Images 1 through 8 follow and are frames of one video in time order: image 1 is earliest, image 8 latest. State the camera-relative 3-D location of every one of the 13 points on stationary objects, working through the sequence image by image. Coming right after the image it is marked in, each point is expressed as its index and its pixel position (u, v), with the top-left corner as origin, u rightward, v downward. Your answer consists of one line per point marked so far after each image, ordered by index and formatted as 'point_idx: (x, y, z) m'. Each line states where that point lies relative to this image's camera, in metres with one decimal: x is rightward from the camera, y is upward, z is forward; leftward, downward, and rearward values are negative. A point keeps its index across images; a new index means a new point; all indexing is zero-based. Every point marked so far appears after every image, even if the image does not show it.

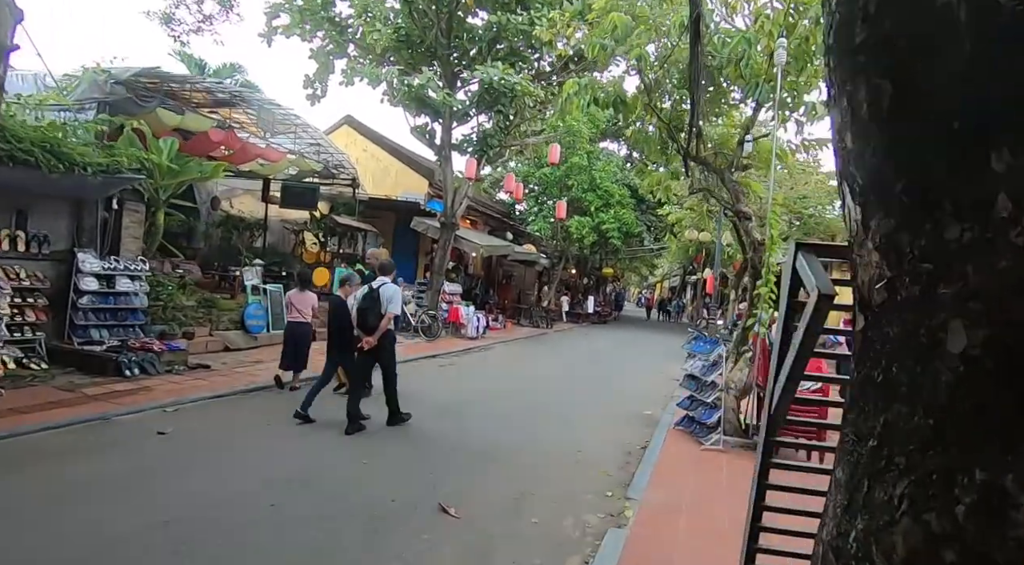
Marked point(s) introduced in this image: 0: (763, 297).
0: (+2.4, -0.1, +5.7) m
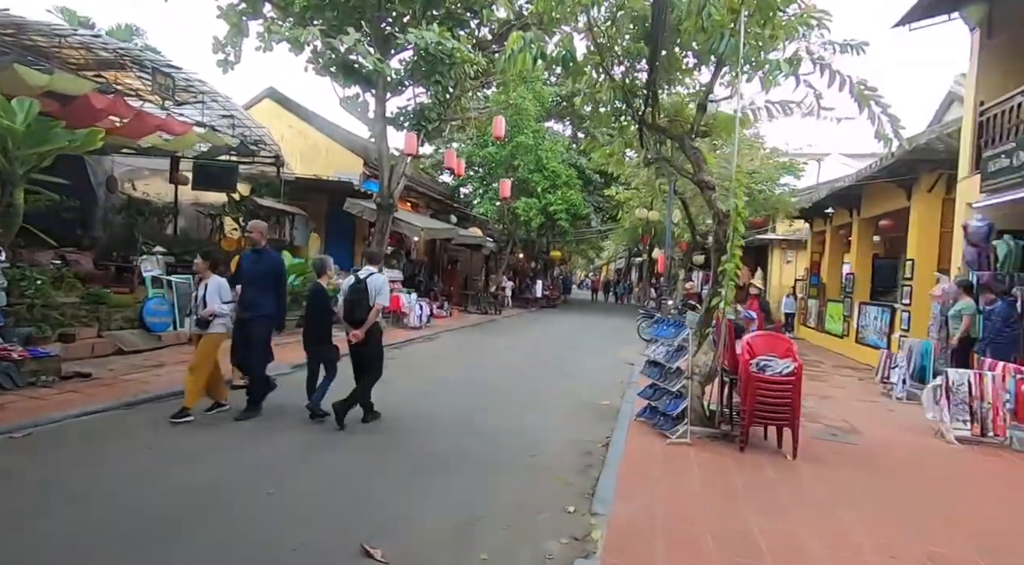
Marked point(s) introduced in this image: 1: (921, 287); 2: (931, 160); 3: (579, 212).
0: (+1.9, +0.1, +5.4) m
1: (+7.6, -0.1, +11.8) m
2: (+7.5, +2.2, +11.4) m
3: (+2.0, +2.2, +19.0) m
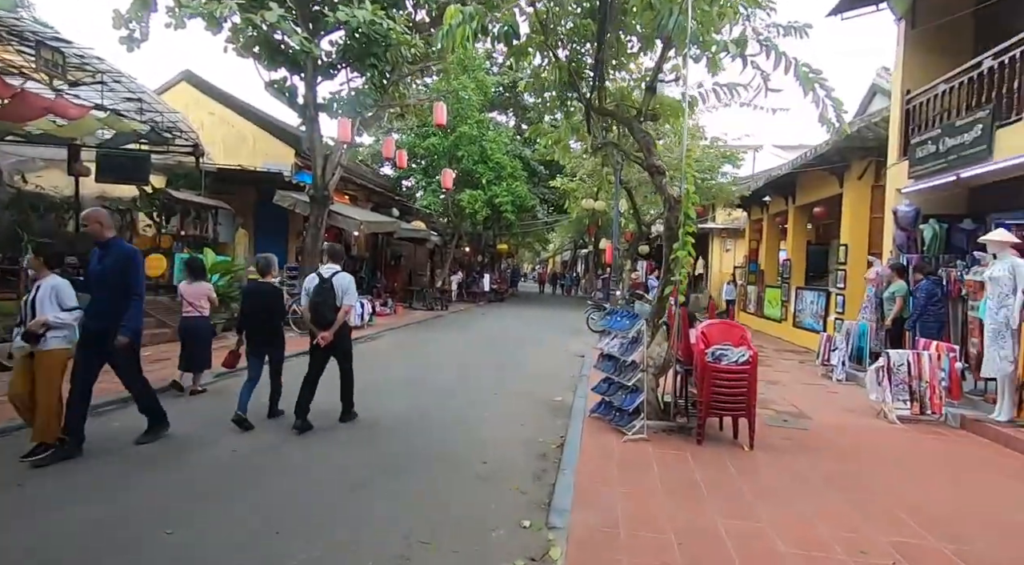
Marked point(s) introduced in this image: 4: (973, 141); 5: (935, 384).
0: (+1.4, +0.2, +5.3) m
1: (+6.6, +0.2, +12.1) m
2: (+6.5, +2.5, +11.7) m
3: (+0.4, +2.4, +18.9) m
4: (+6.2, +1.9, +8.5) m
5: (+4.8, -1.1, +7.1) m
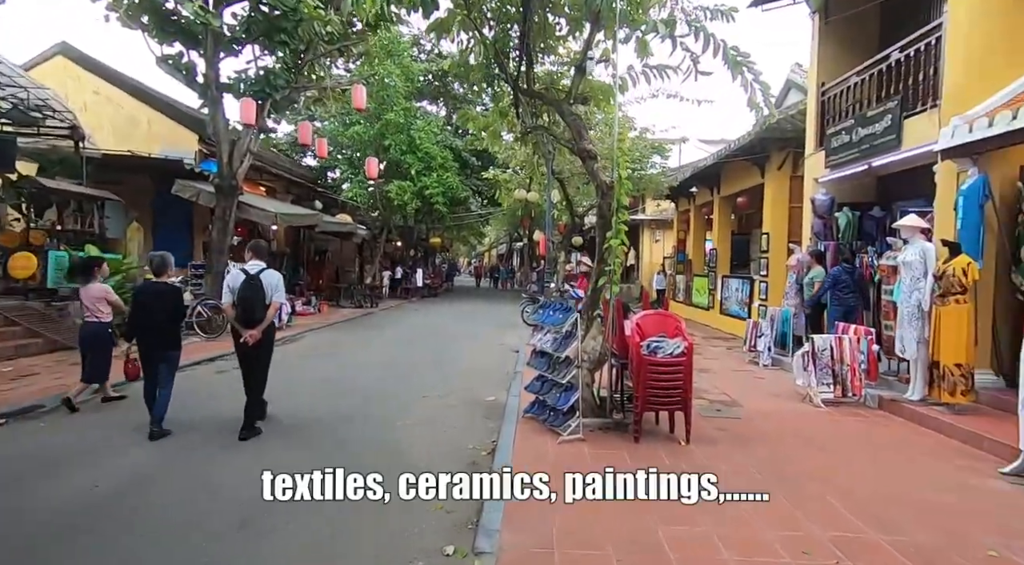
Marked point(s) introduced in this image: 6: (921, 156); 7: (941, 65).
0: (+0.8, +0.3, +5.2) m
1: (+5.3, +0.5, +12.5) m
2: (+5.2, +2.8, +12.0) m
3: (-1.7, +2.6, +18.5) m
4: (+5.2, +2.1, +8.7) m
5: (+4.0, -1.0, +7.3) m
6: (+5.3, +1.6, +8.2) m
7: (+5.4, +2.7, +7.9) m
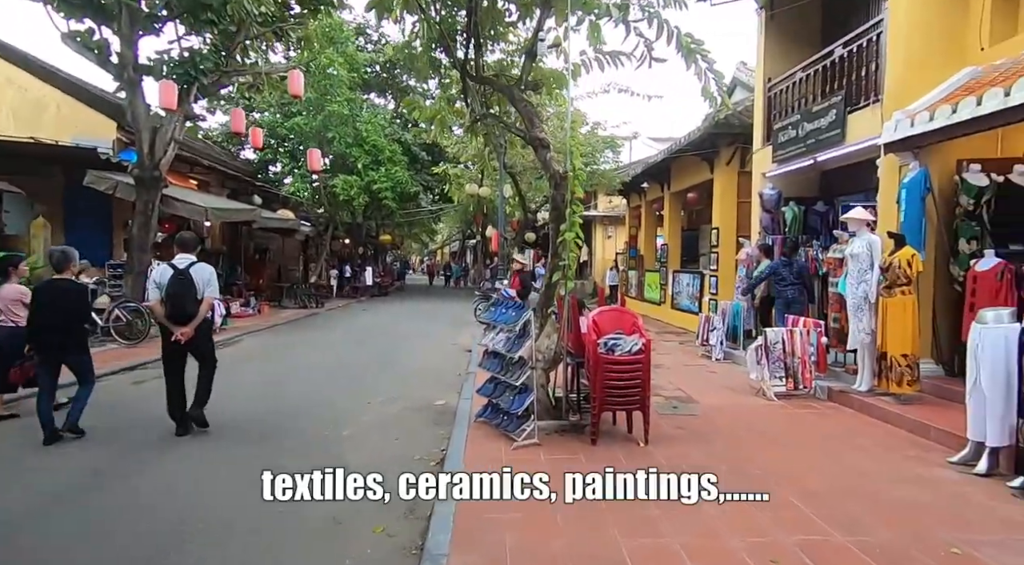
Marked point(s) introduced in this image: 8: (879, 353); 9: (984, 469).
0: (+0.4, +0.3, +5.0) m
1: (+4.3, +0.6, +12.6) m
2: (+4.2, +2.9, +12.1) m
3: (-3.1, +2.6, +18.1) m
4: (+4.5, +2.2, +8.9) m
5: (+3.5, -0.9, +7.3) m
6: (+4.7, +1.7, +8.3) m
7: (+4.7, +2.8, +8.0) m
8: (+3.9, -0.7, +6.7) m
9: (+3.6, -1.4, +4.7) m
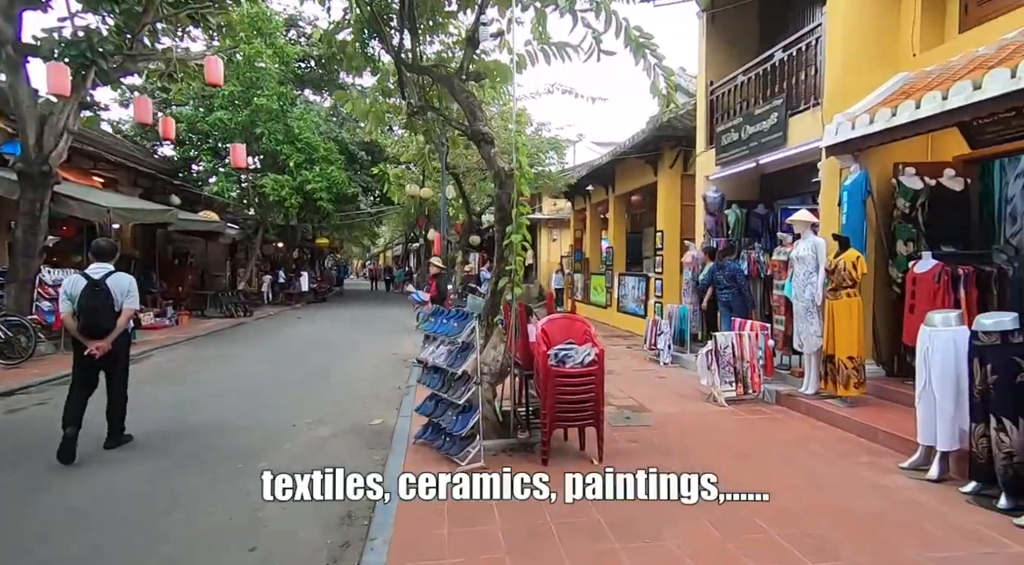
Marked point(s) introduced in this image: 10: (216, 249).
0: (0.0, +0.3, +4.6) m
1: (+3.2, +0.5, +12.6) m
2: (+3.1, +2.8, +12.1) m
3: (-4.7, +2.5, +17.4) m
4: (+3.7, +2.2, +8.9) m
5: (+2.8, -0.9, +7.2) m
6: (+3.9, +1.7, +8.3) m
7: (+4.0, +2.8, +8.1) m
8: (+3.4, -0.8, +6.7) m
9: (+3.2, -1.4, +4.7) m
10: (-9.1, +1.0, +19.5) m
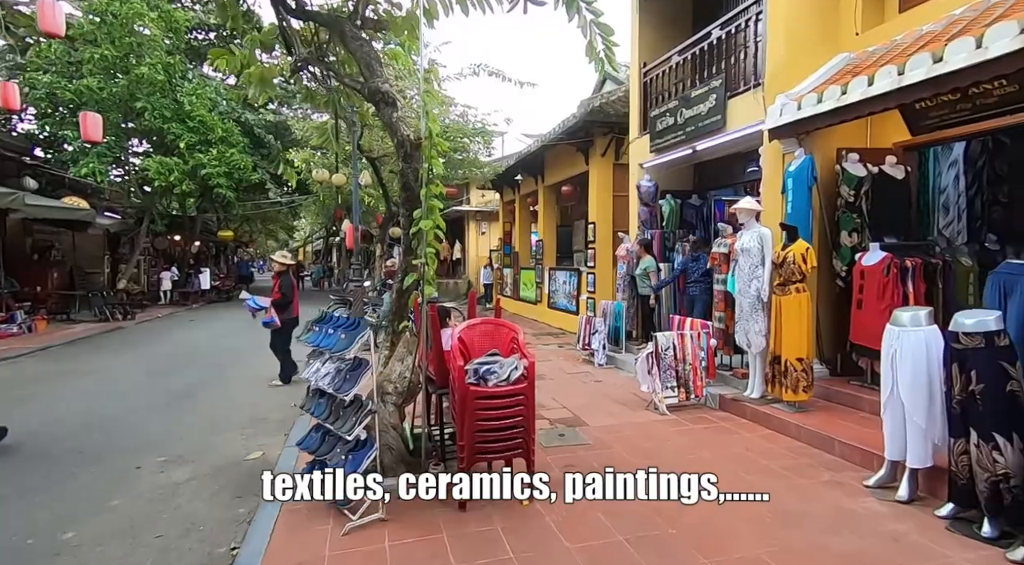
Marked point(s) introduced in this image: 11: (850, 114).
0: (-0.5, +0.3, +3.7) m
1: (+1.8, +0.6, +12.0) m
2: (+1.7, +2.9, +11.4) m
3: (-6.6, +2.6, +15.9) m
4: (+2.6, +2.3, +8.3) m
5: (+2.0, -0.9, +6.6) m
6: (+2.9, +1.8, +7.8) m
7: (+3.0, +2.9, +7.5) m
8: (+2.6, -0.7, +6.1) m
9: (+2.6, -1.4, +4.1) m
10: (-11.2, +1.1, +17.5) m
11: (+3.1, +1.6, +5.8) m
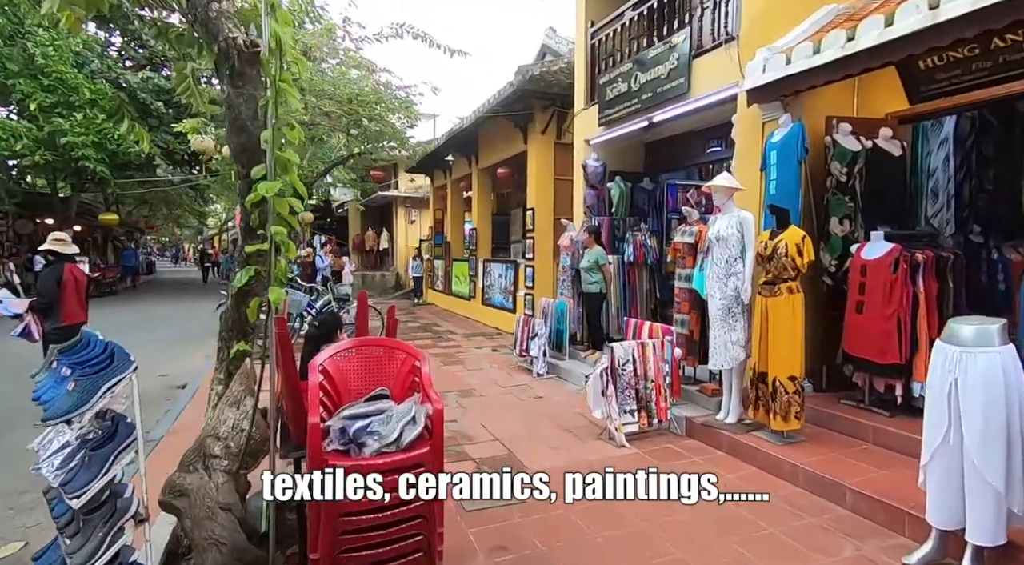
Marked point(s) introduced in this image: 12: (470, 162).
0: (-0.9, +0.3, +2.2) m
1: (+0.5, +0.7, +10.6) m
2: (+0.6, +3.0, +10.0) m
3: (-8.2, +2.8, +13.6) m
4: (+1.8, +2.3, +7.0) m
5: (+1.3, -0.8, +5.3) m
6: (+2.1, +1.8, +6.6) m
7: (+2.3, +2.9, +6.3) m
8: (+1.9, -0.7, +4.9) m
9: (+2.2, -1.4, +2.9) m
10: (-12.9, +1.3, +14.8) m
11: (+2.5, +1.6, +4.6) m
12: (-0.9, +2.7, +13.9) m
